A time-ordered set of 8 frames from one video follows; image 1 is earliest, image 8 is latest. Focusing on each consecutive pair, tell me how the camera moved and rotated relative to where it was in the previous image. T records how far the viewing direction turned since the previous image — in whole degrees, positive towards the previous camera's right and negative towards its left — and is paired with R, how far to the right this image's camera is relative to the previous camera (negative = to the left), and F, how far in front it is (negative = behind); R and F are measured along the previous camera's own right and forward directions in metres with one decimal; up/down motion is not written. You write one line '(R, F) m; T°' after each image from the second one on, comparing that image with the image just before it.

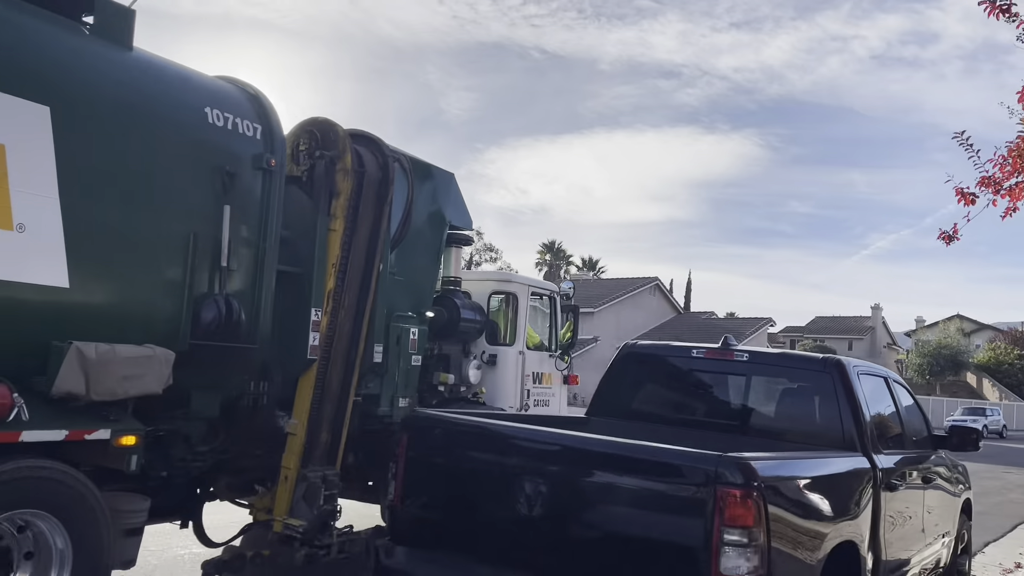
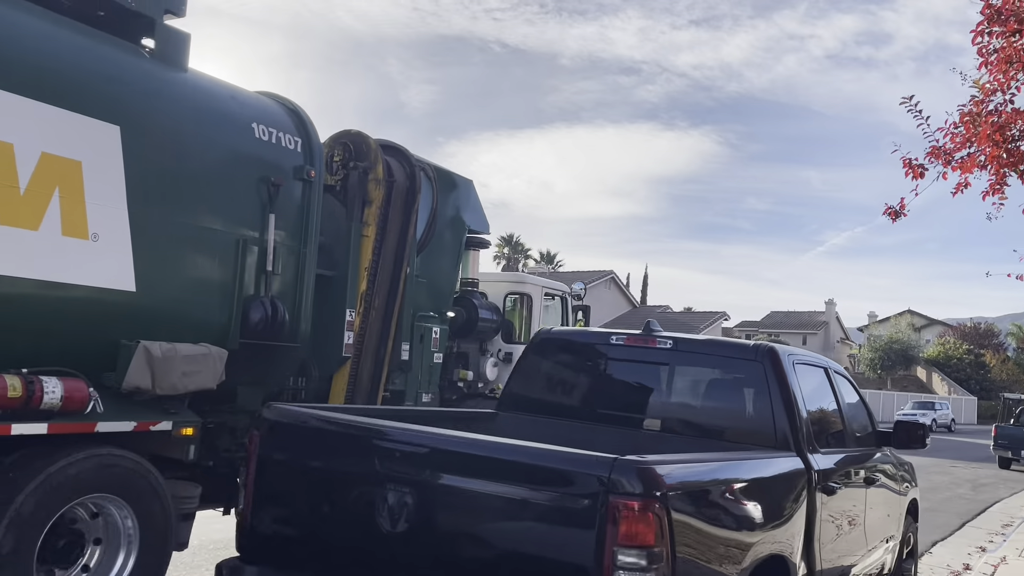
(-0.4, -0.5) m; +3°
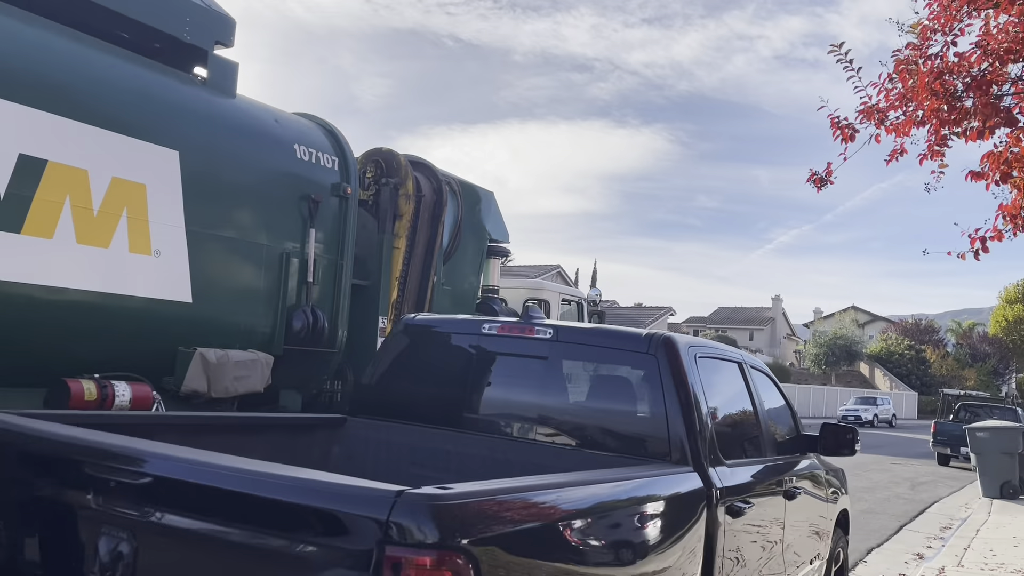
(-0.5, -0.4) m; +3°
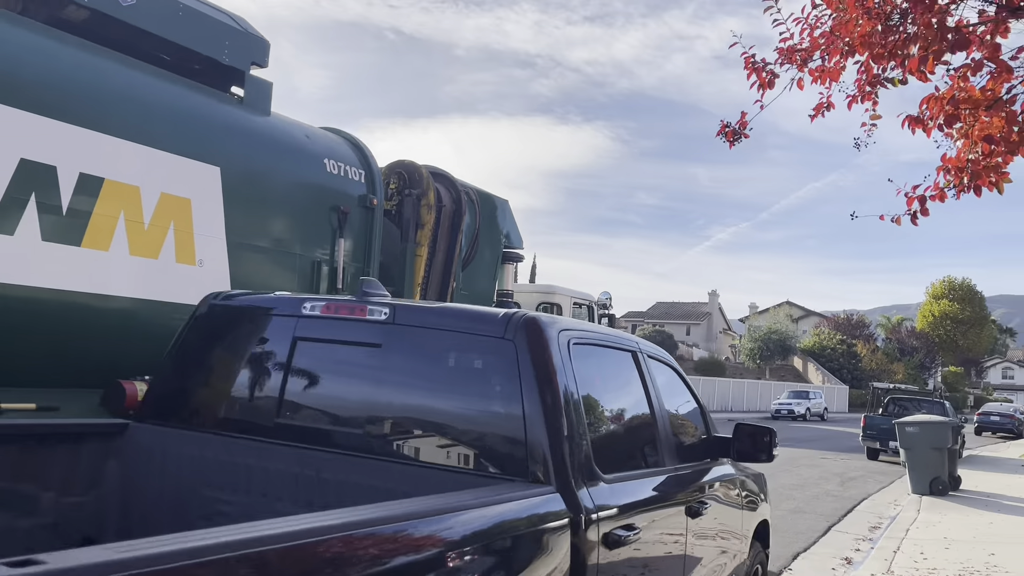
(-0.5, -0.3) m; +4°
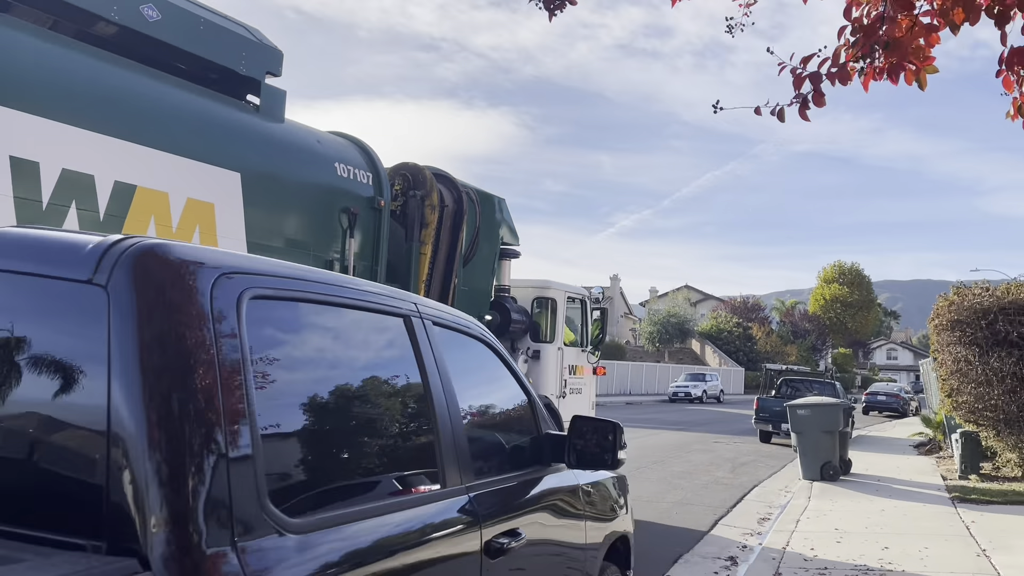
(-0.7, -0.2) m; +6°
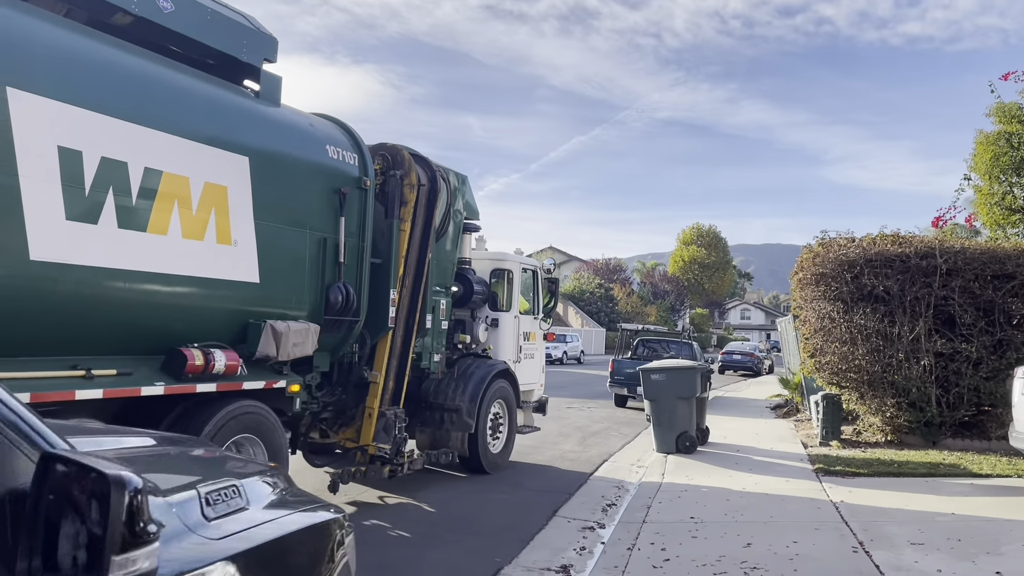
(-0.8, -0.4) m; +9°
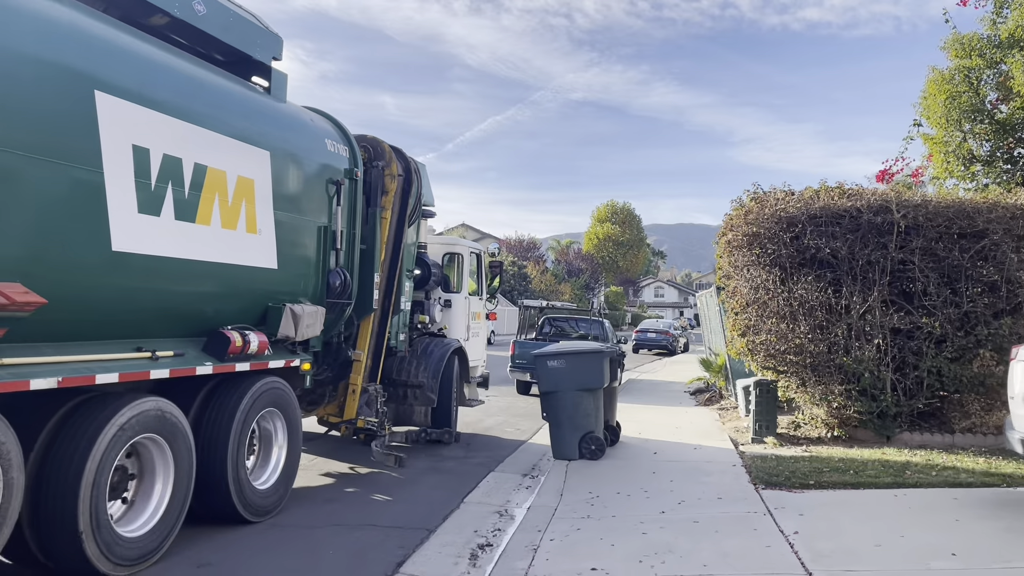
(-0.6, -0.5) m; +6°
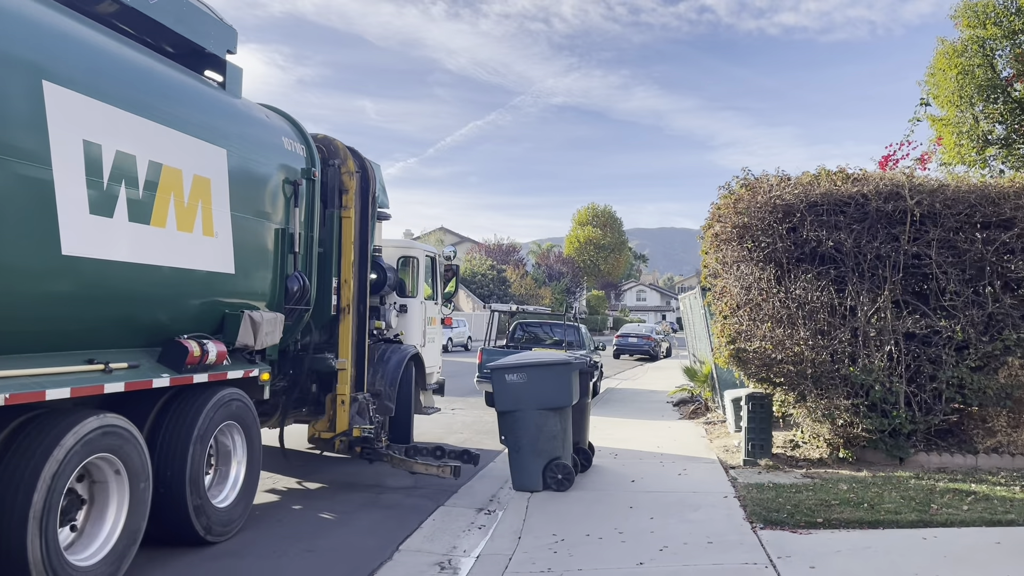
(0.0, +0.4) m; +1°
